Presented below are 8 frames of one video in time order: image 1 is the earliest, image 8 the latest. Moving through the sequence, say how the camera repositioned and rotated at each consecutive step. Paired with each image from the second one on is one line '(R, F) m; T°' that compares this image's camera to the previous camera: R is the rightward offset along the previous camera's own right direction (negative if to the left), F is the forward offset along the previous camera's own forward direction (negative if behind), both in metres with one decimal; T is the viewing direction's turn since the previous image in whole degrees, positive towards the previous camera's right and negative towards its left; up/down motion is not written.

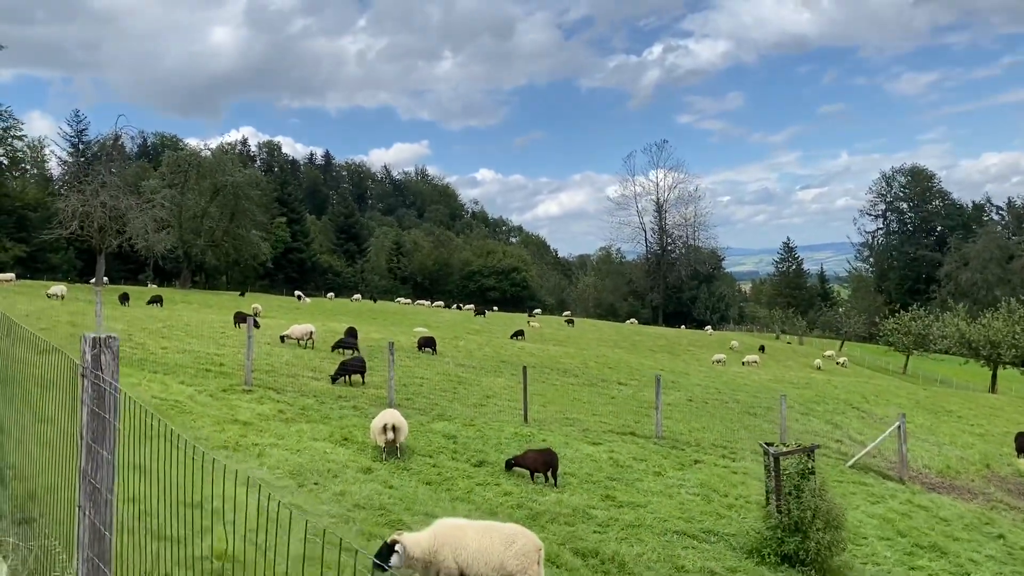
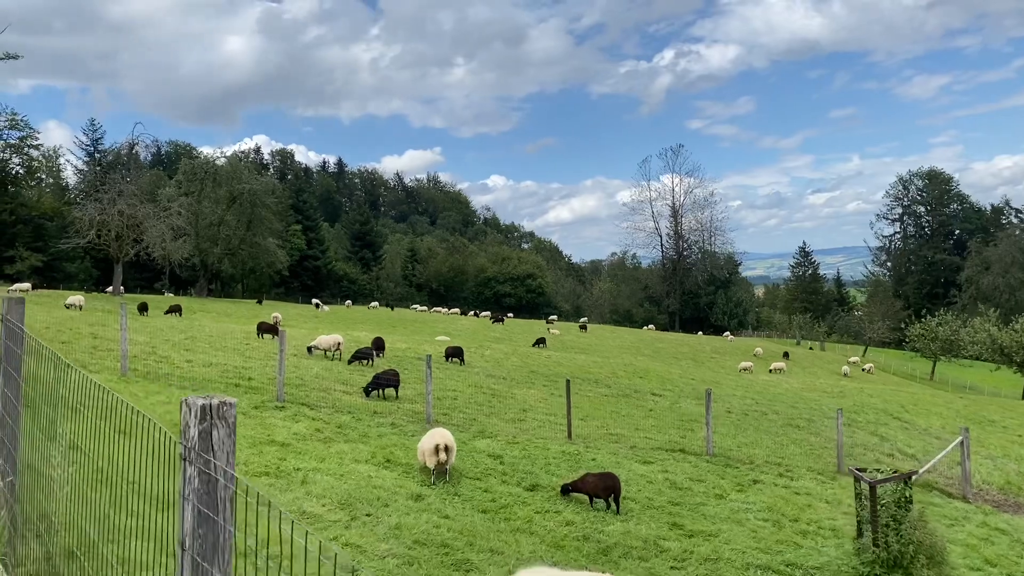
(-0.8, +0.8) m; -1°
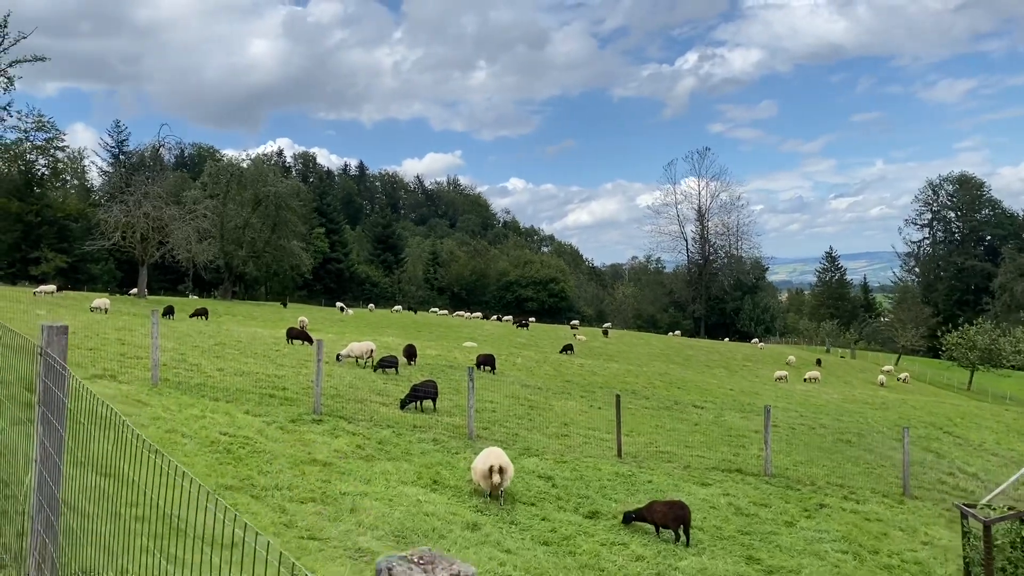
(-0.7, +0.7) m; -2°
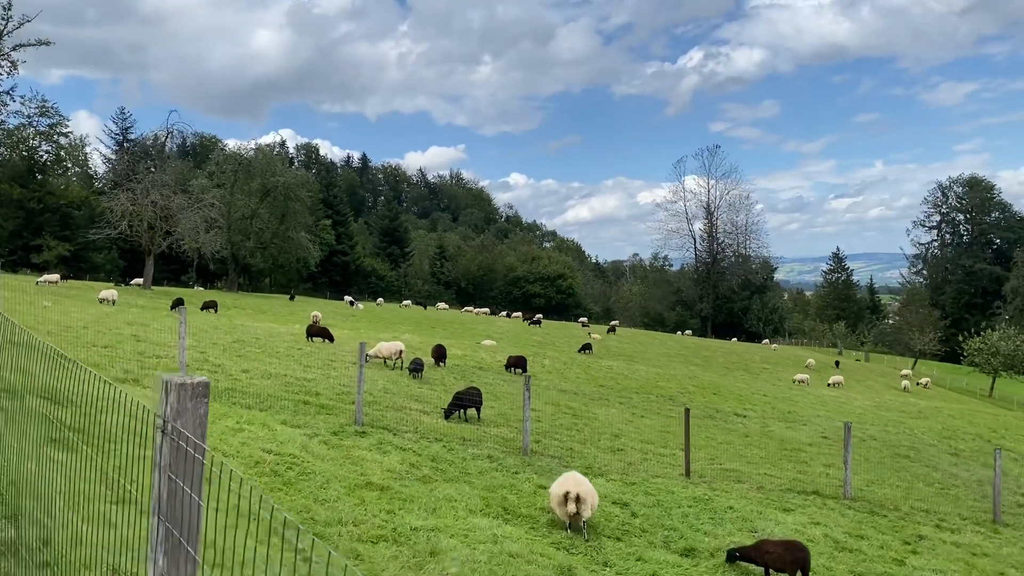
(-1.3, +1.2) m; 0°
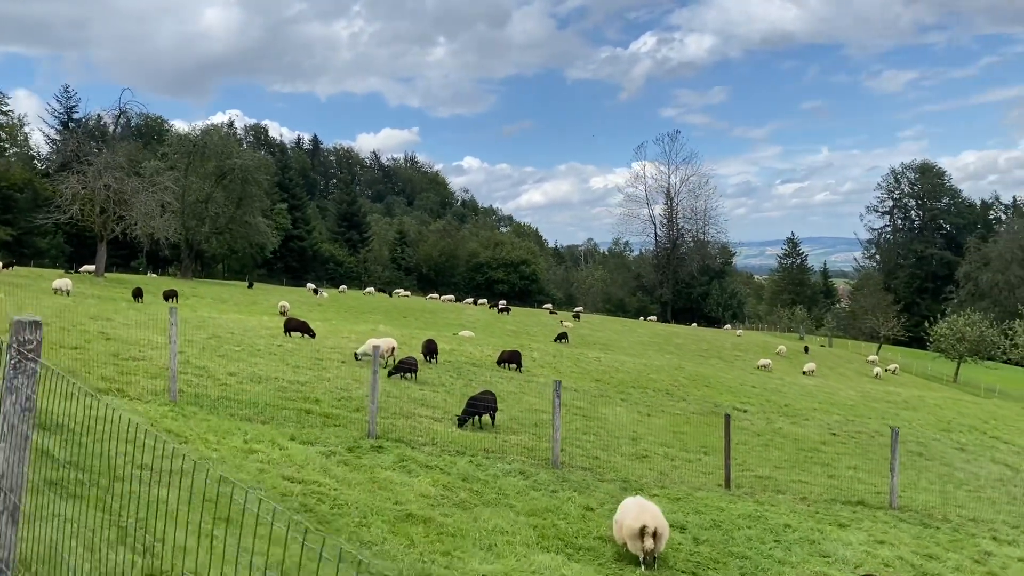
(-1.4, +1.3) m; +4°
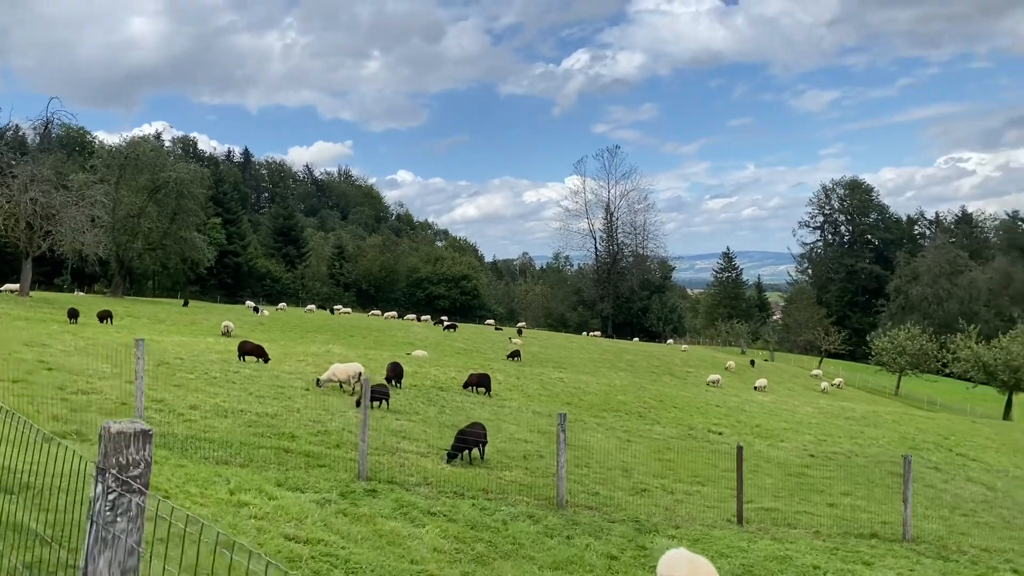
(-1.1, +1.1) m; +5°
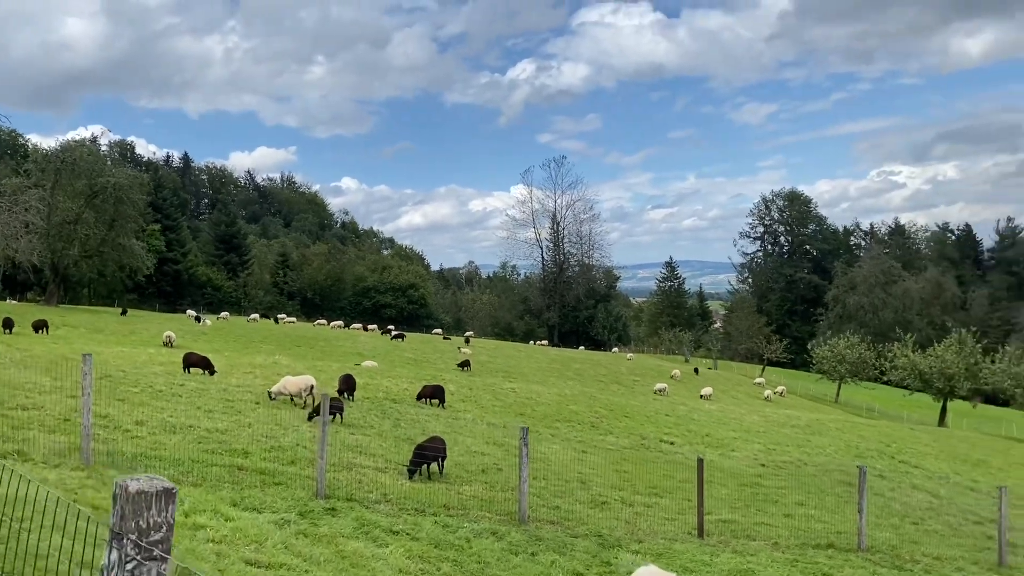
(-0.2, +0.1) m; +4°
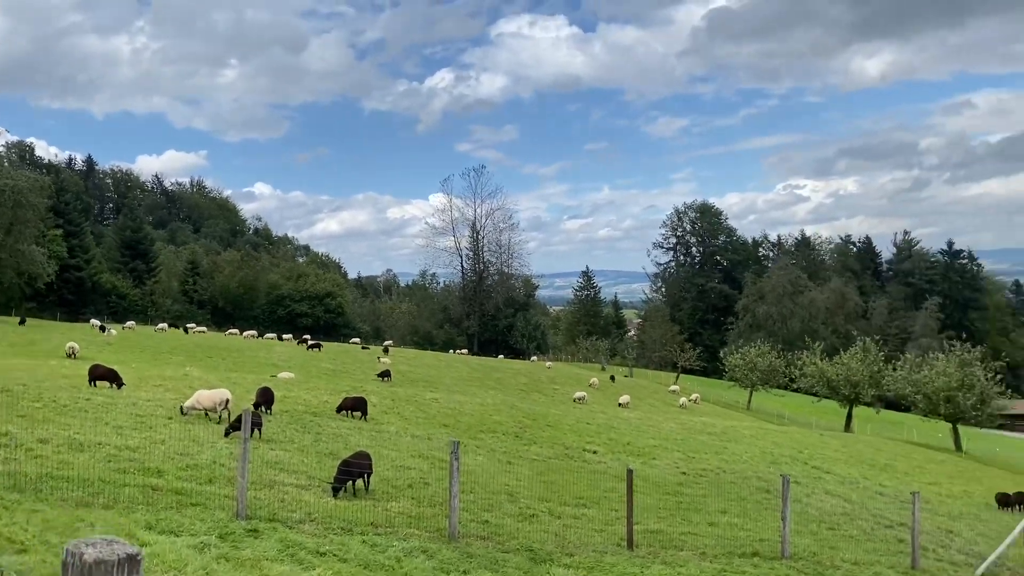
(0.0, +0.1) m; +6°
